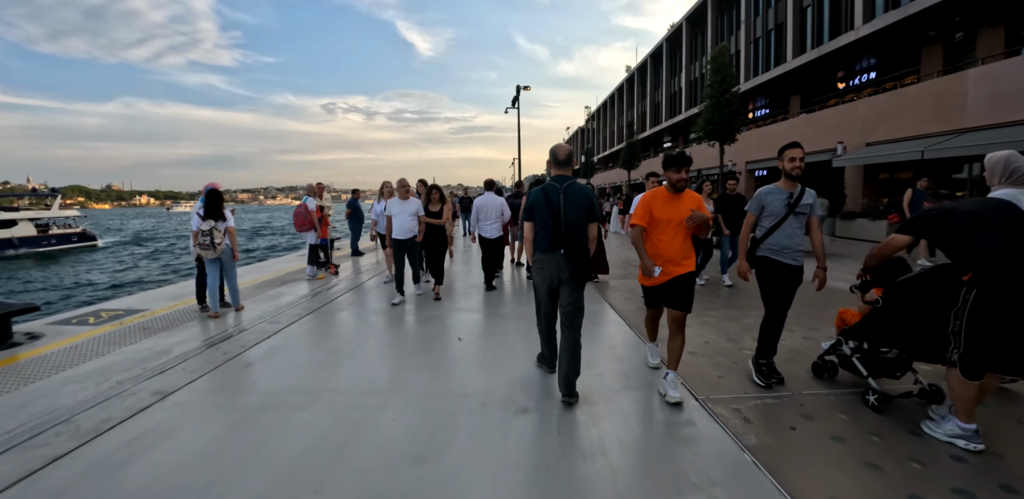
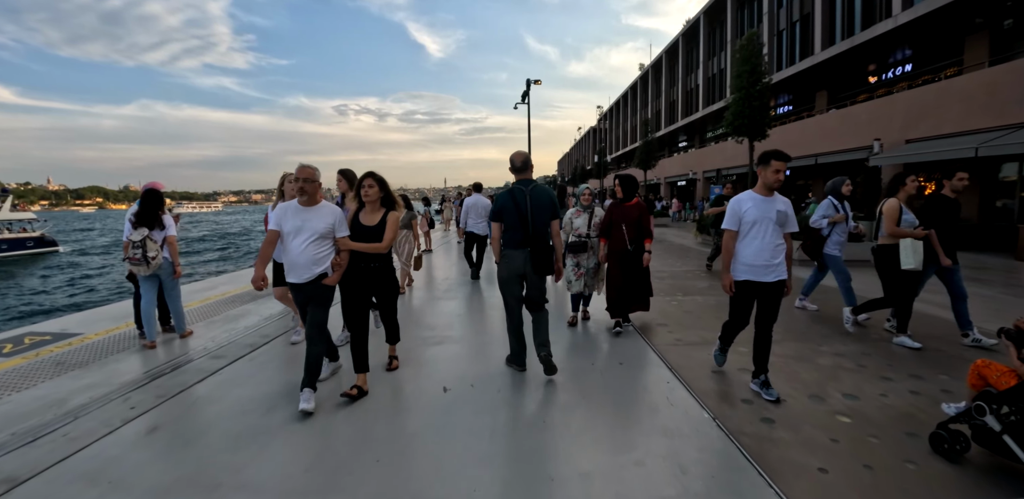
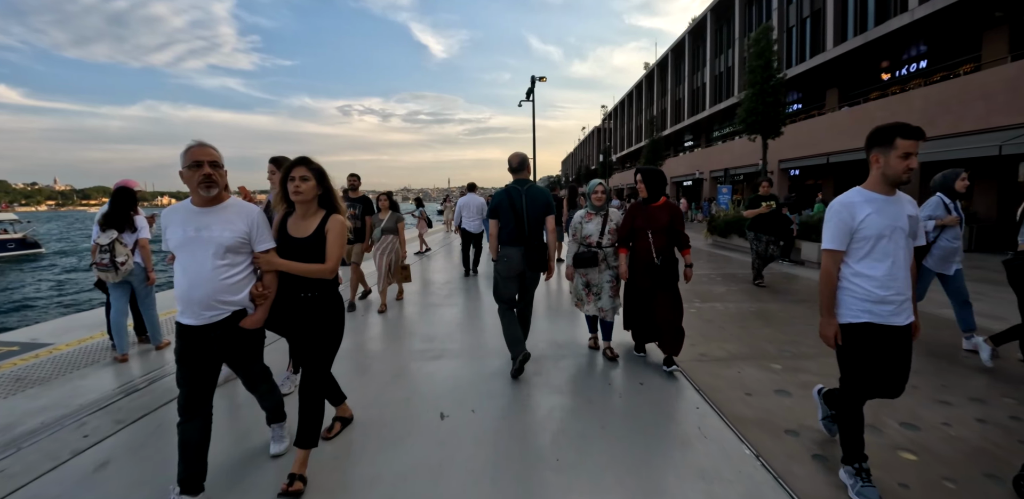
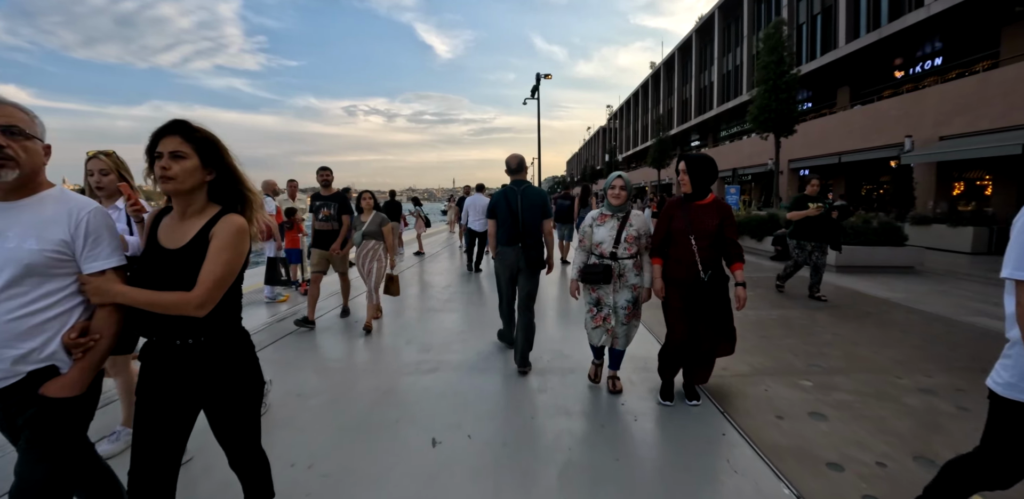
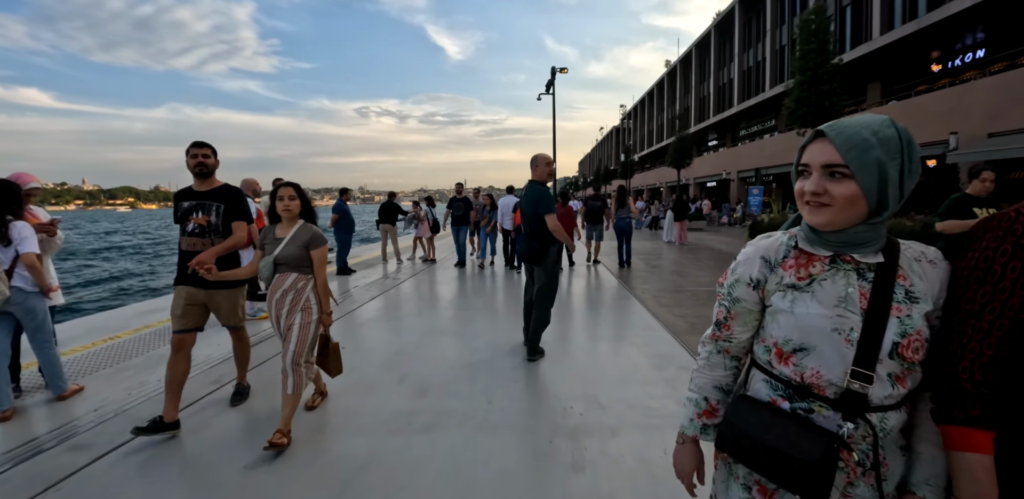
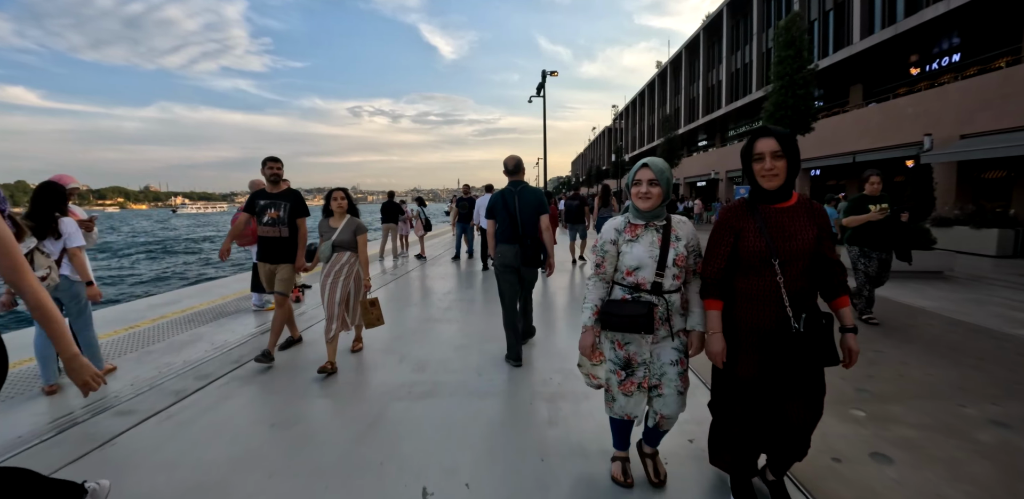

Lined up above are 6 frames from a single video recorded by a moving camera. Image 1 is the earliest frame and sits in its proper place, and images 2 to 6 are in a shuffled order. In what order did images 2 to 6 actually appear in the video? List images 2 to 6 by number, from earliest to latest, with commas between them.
2, 3, 4, 6, 5
